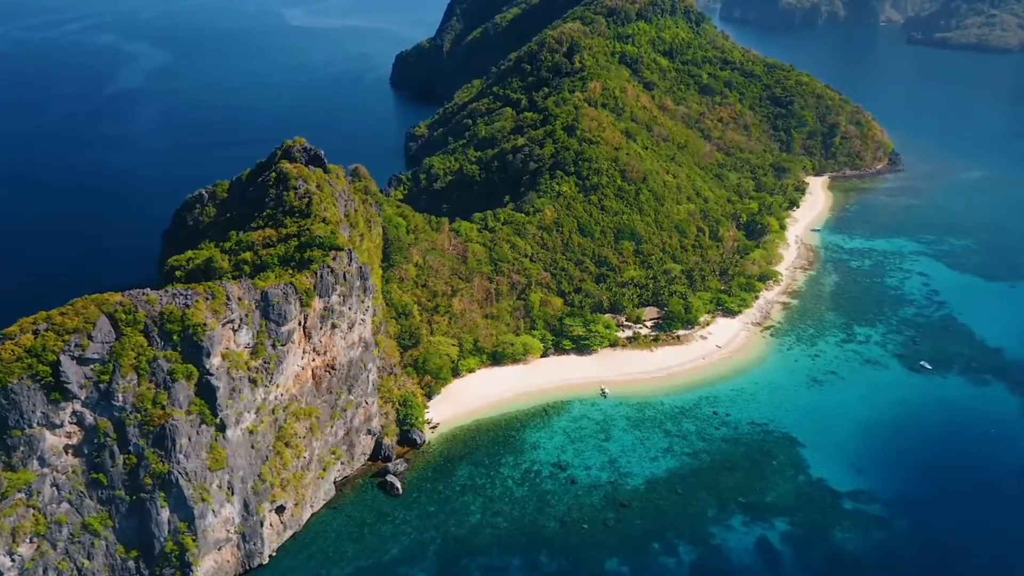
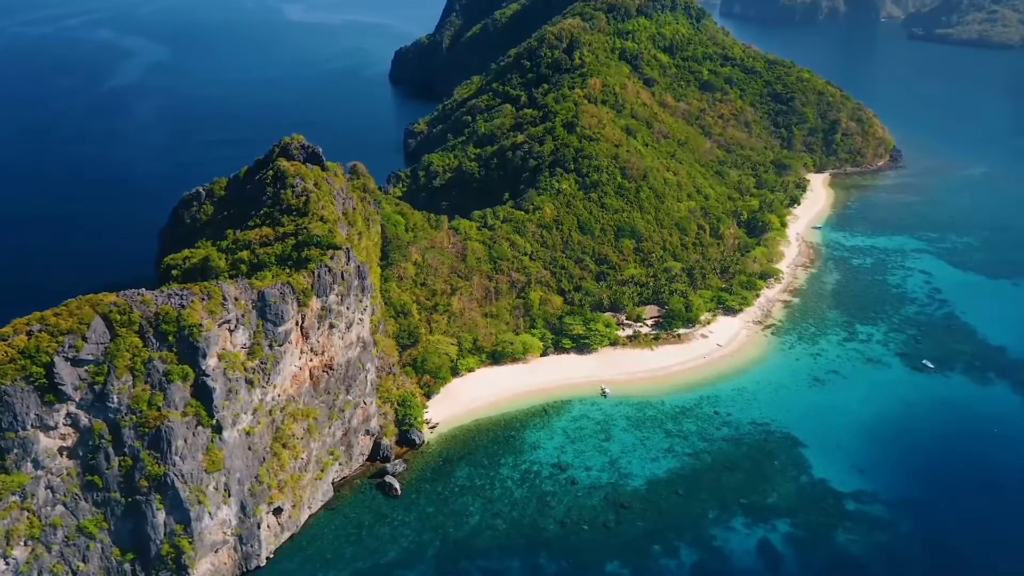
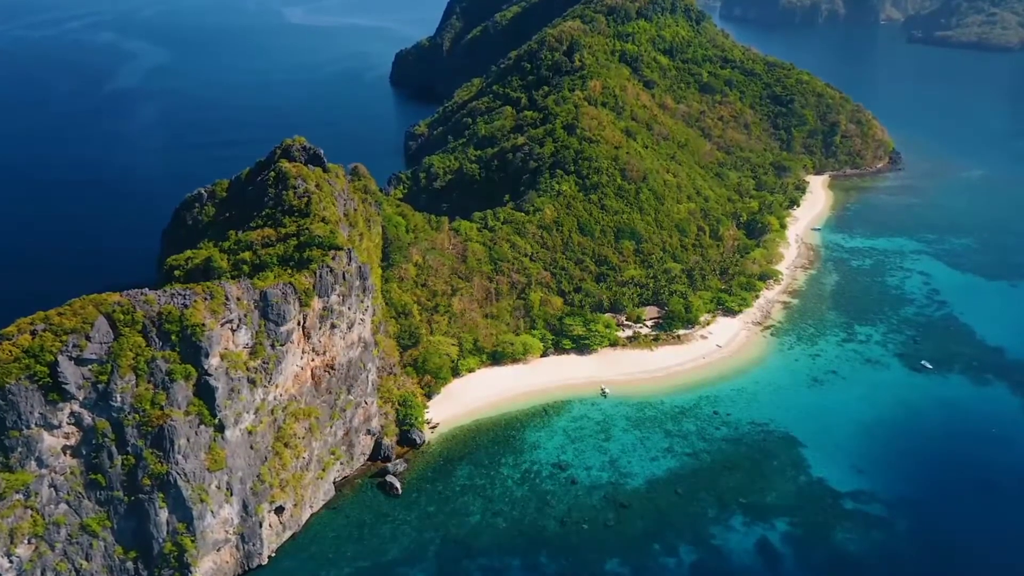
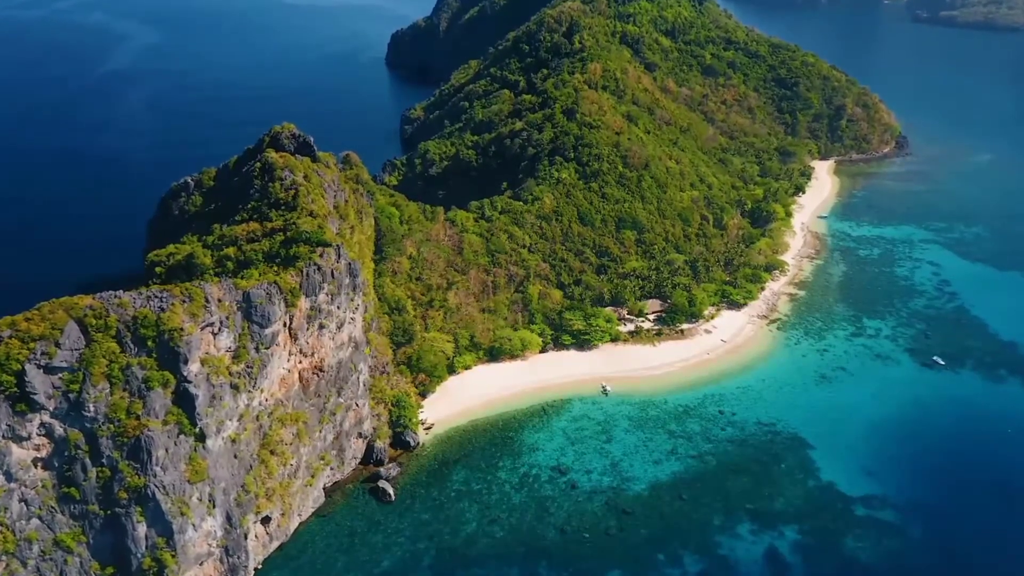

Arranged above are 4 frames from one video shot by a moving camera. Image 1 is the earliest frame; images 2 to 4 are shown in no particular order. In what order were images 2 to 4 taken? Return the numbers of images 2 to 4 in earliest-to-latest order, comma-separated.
3, 2, 4
